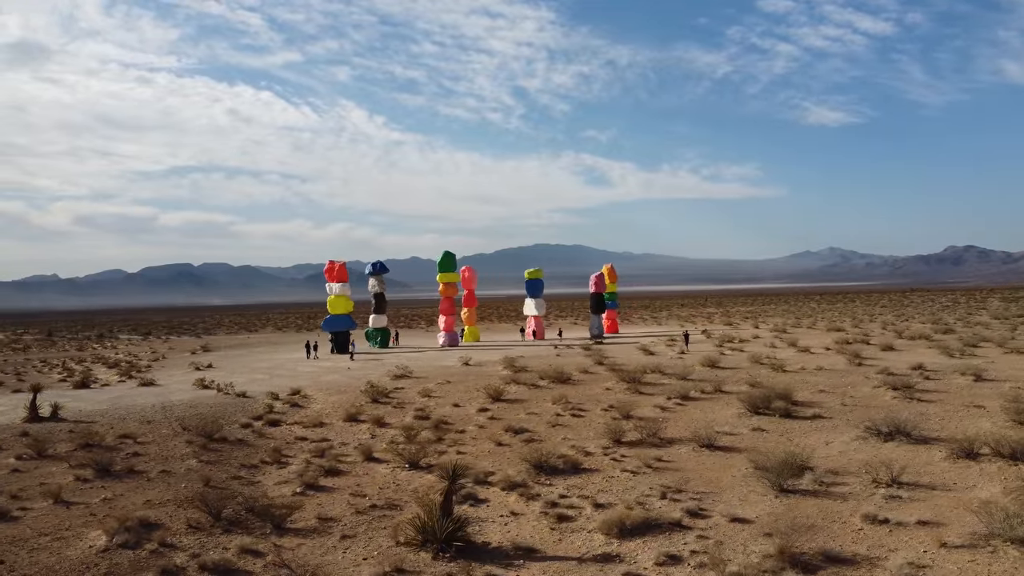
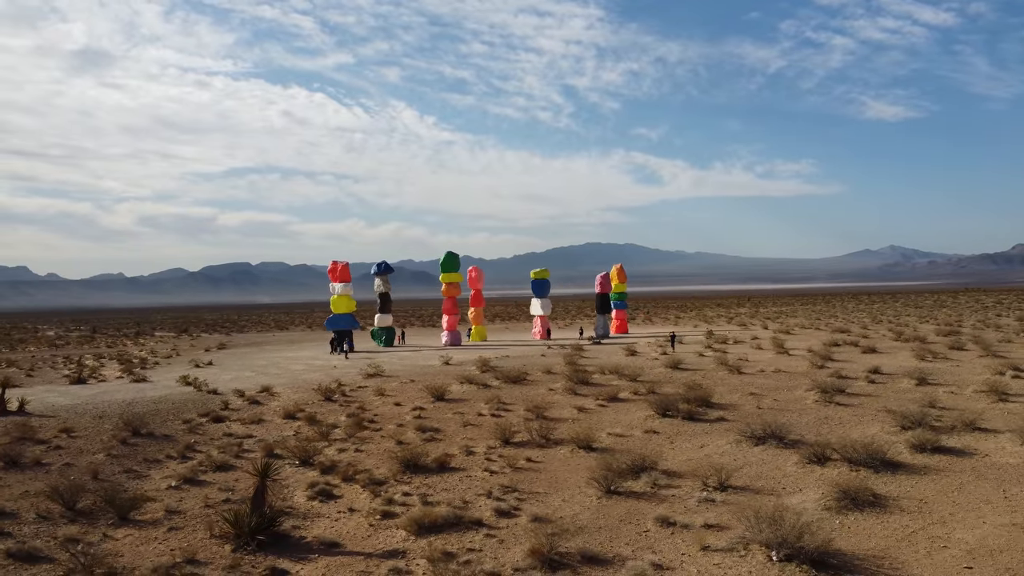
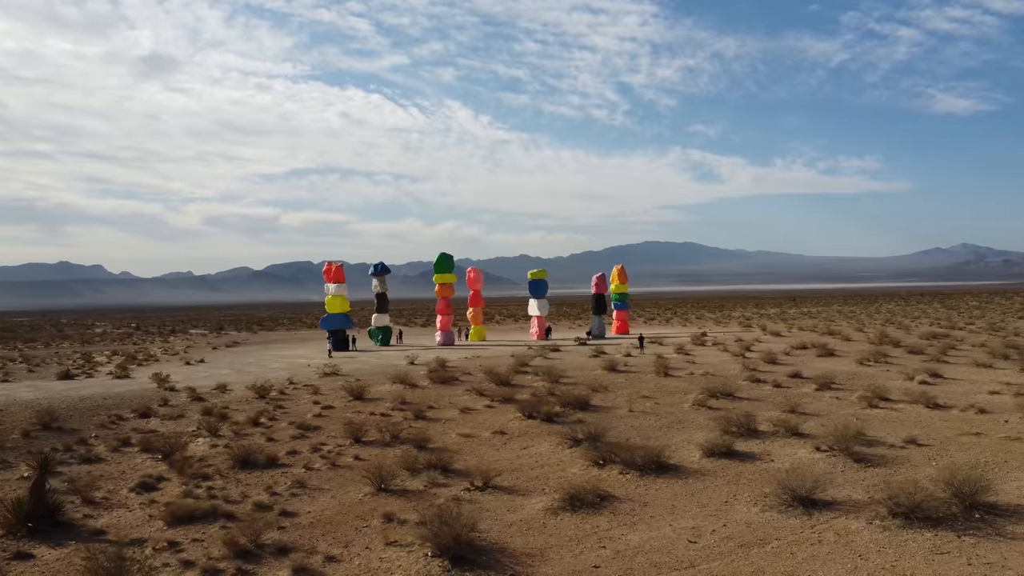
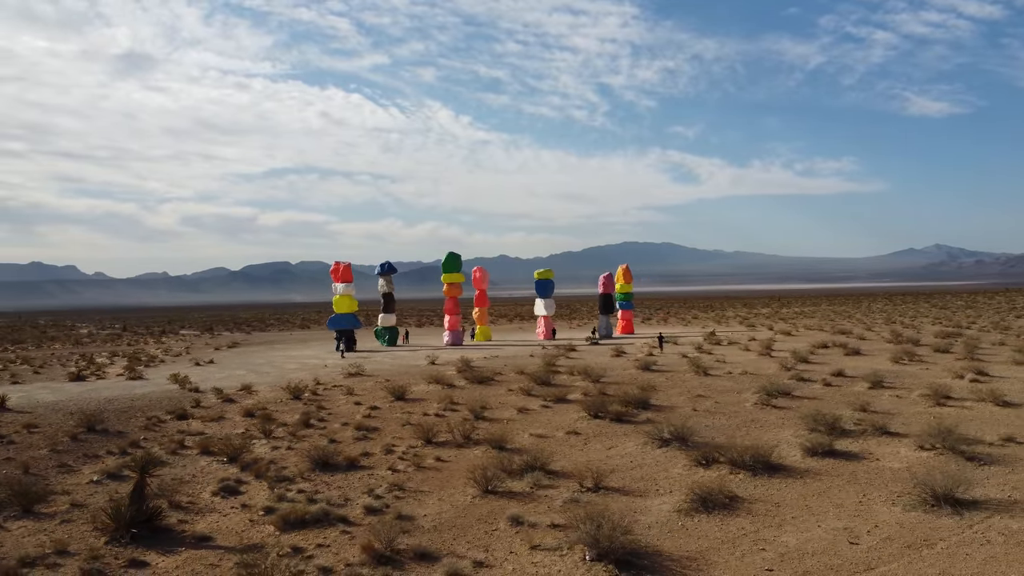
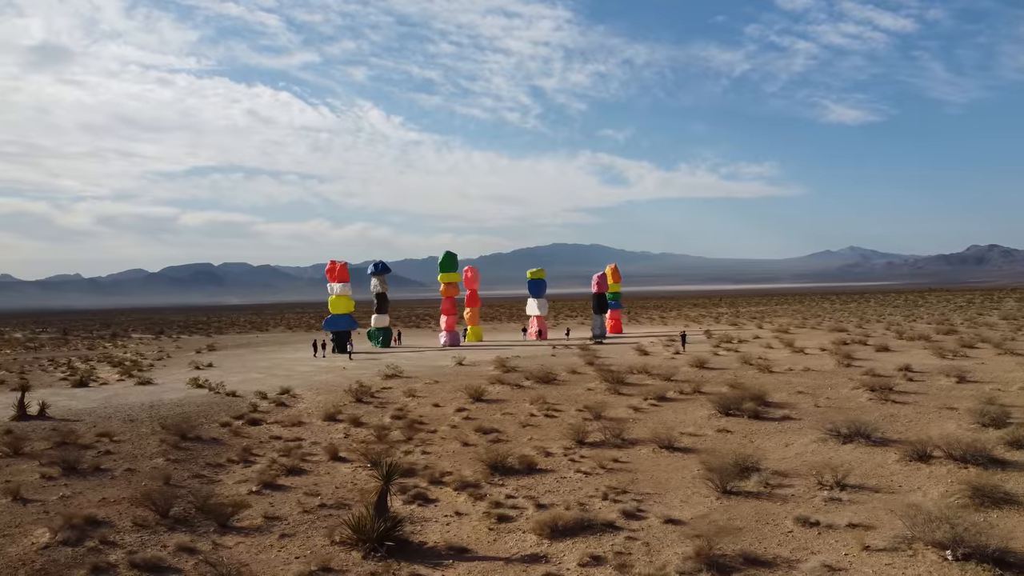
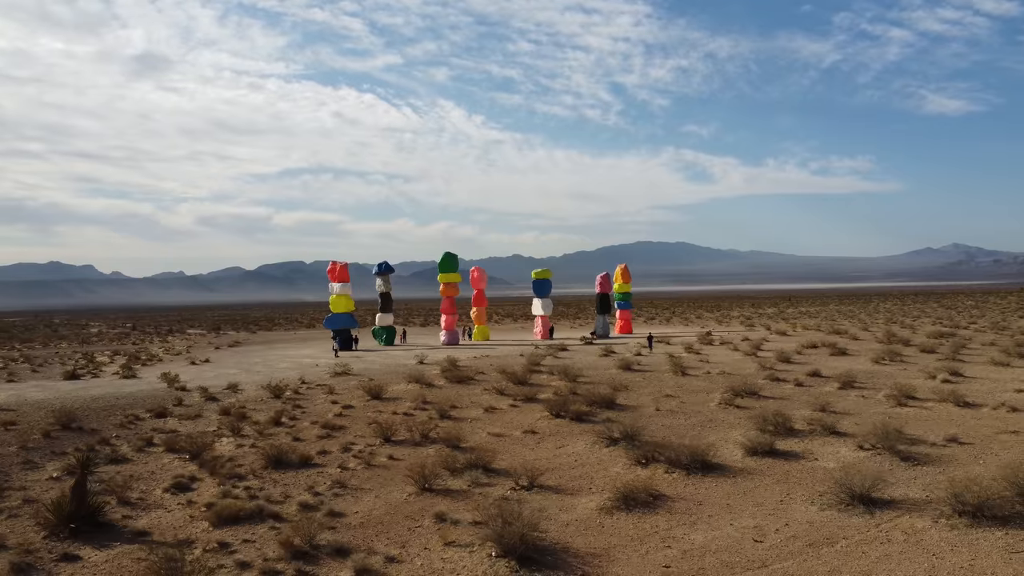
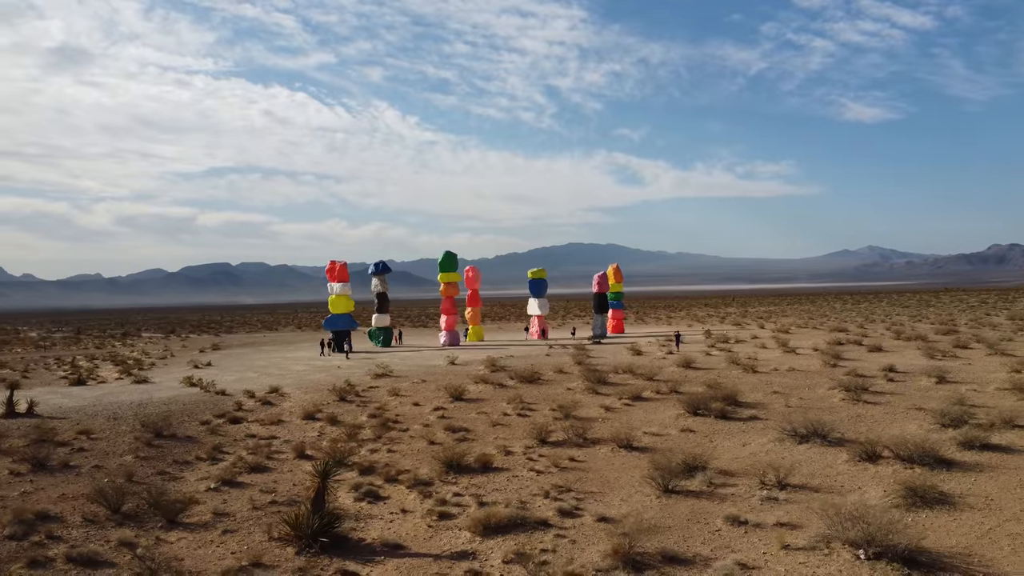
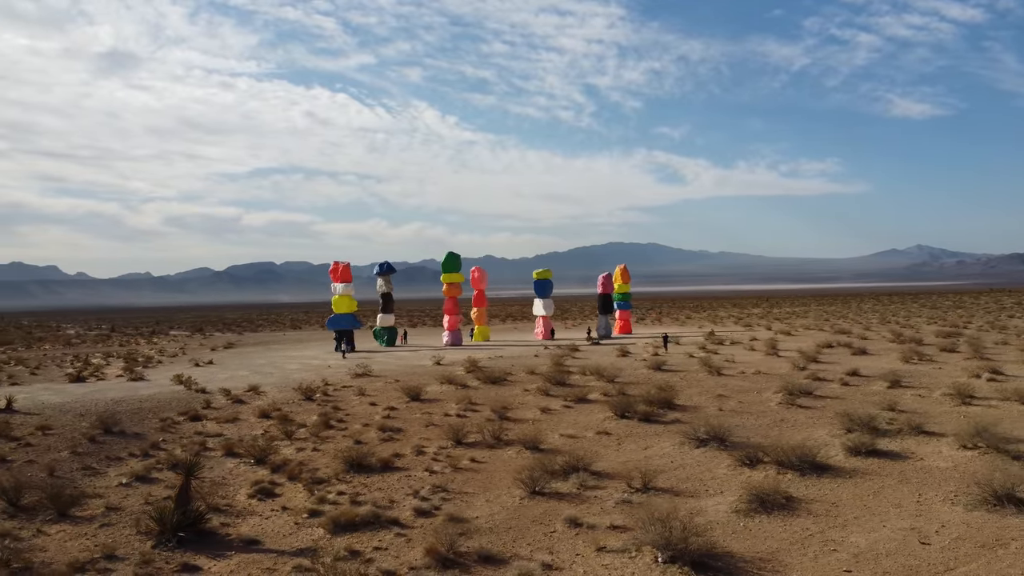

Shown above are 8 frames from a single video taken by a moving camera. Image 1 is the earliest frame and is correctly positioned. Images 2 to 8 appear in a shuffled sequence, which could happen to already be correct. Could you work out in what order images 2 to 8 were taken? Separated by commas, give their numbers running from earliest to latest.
5, 7, 2, 8, 4, 6, 3
